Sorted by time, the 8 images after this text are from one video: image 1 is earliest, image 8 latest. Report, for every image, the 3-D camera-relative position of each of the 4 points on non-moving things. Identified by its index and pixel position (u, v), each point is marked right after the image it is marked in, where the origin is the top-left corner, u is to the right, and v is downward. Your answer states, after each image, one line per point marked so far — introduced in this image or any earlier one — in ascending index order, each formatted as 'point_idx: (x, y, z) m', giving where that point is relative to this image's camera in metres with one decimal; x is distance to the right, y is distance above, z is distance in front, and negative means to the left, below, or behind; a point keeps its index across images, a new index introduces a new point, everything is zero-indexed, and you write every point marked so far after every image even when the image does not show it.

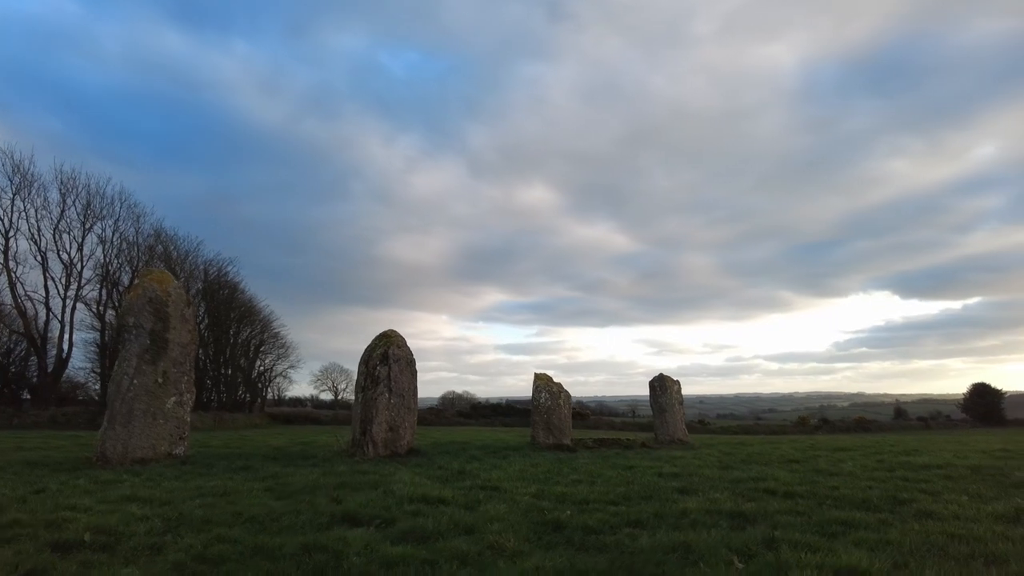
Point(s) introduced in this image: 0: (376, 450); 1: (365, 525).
0: (-3.7, -4.4, +16.9) m
1: (-1.5, -2.5, +6.6) m
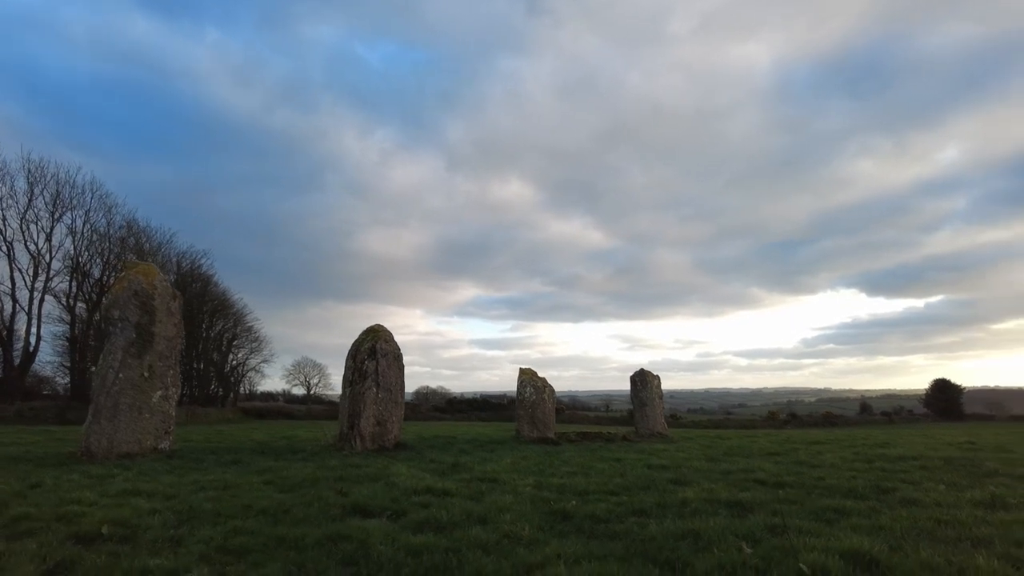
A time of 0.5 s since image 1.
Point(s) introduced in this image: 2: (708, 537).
0: (-4.1, -4.3, +17.0) m
1: (-1.4, -2.5, +6.7) m
2: (+1.7, -2.2, +5.5) m
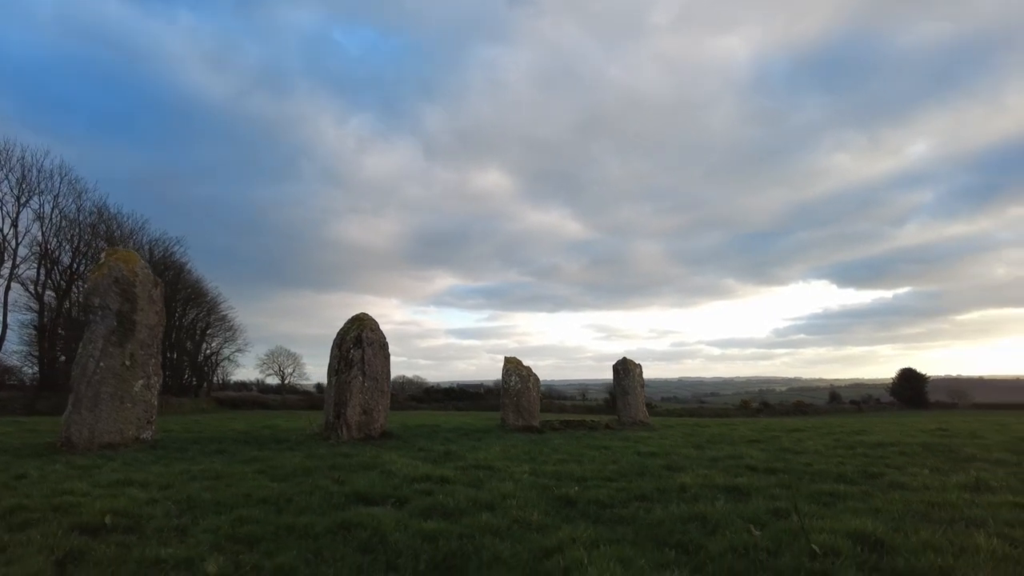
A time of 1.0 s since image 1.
0: (-4.4, -4.0, +16.9) m
1: (-1.4, -2.3, +6.7) m
2: (+1.8, -2.1, +5.6) m
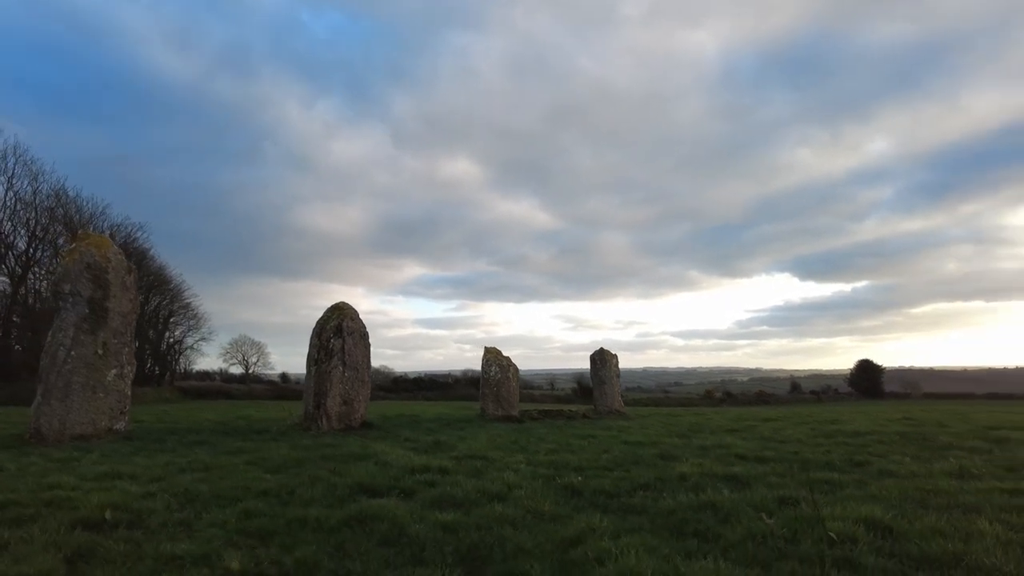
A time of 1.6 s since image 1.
0: (-4.9, -3.7, +16.7) m
1: (-1.3, -2.2, +6.7) m
2: (+2.0, -2.0, +5.7) m
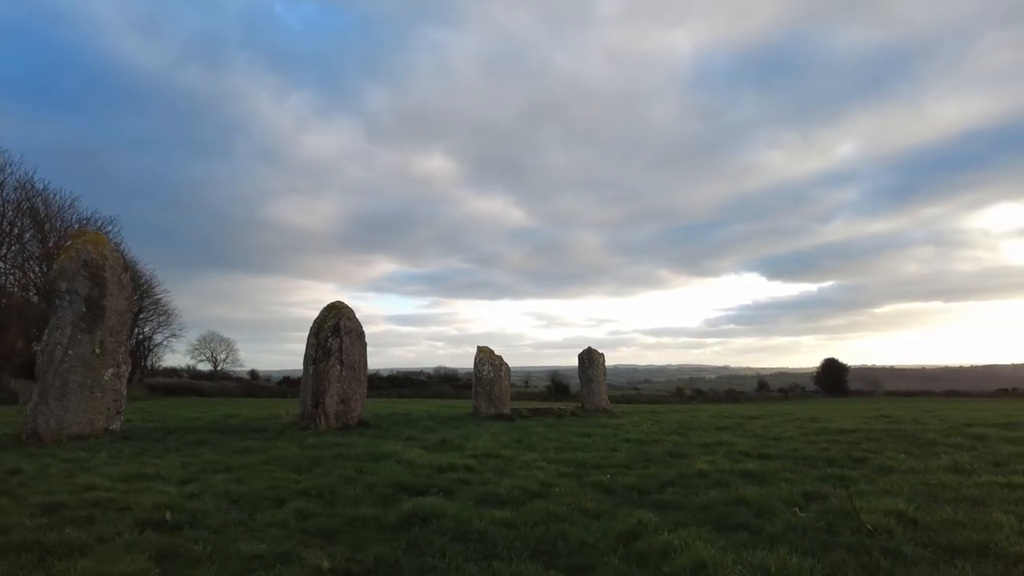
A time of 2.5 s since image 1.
0: (-4.9, -3.7, +16.8) m
1: (-0.9, -2.3, +6.9) m
2: (+2.4, -2.1, +6.0) m
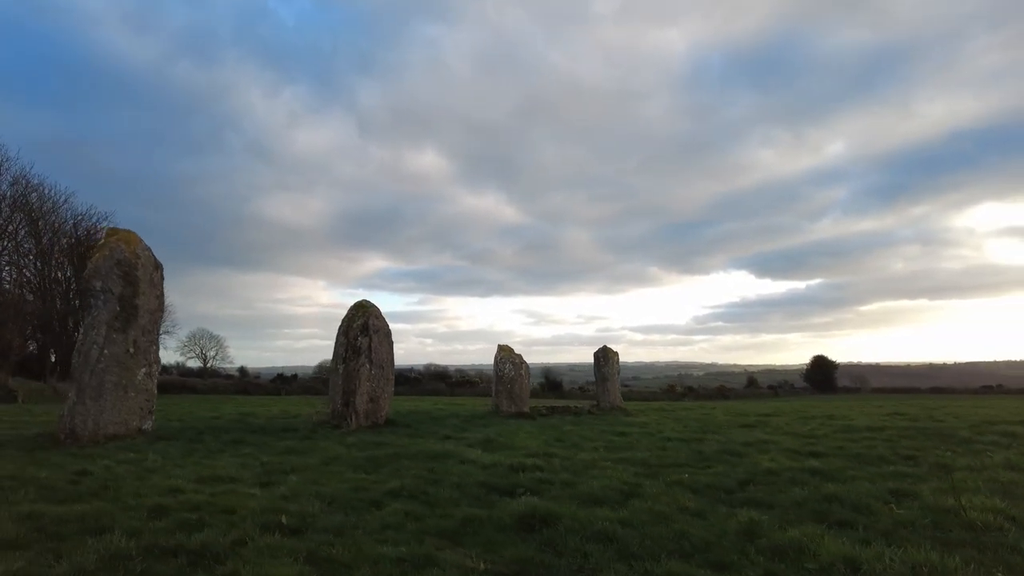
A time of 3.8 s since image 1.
0: (-4.1, -3.6, +16.8) m
1: (+0.1, -2.3, +7.0) m
2: (+3.4, -2.2, +6.2) m
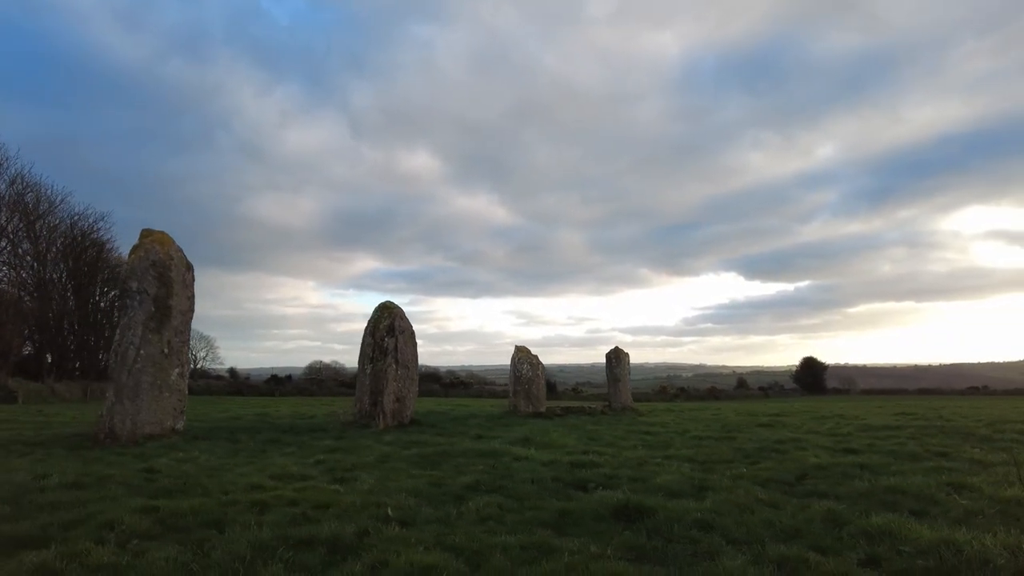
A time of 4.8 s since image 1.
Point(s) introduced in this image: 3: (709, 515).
0: (-3.4, -3.7, +17.0) m
1: (+0.9, -2.3, +7.3) m
2: (+4.3, -2.2, +6.6) m
3: (+1.8, -2.1, +5.7) m
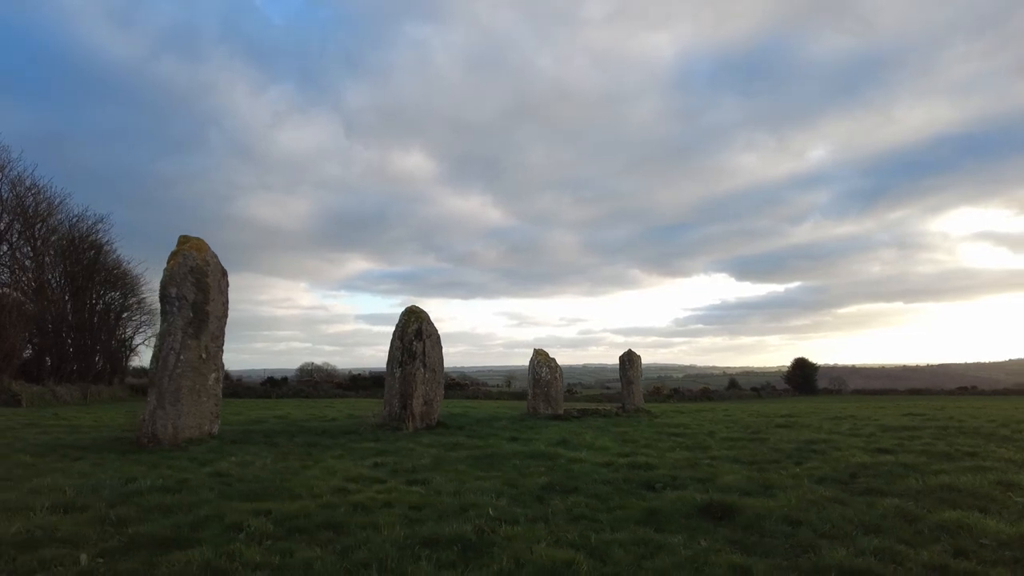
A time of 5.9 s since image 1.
0: (-2.7, -3.8, +17.3) m
1: (+1.8, -2.5, +7.6) m
2: (+5.2, -2.3, +7.0) m
3: (+2.7, -2.2, +6.1) m
